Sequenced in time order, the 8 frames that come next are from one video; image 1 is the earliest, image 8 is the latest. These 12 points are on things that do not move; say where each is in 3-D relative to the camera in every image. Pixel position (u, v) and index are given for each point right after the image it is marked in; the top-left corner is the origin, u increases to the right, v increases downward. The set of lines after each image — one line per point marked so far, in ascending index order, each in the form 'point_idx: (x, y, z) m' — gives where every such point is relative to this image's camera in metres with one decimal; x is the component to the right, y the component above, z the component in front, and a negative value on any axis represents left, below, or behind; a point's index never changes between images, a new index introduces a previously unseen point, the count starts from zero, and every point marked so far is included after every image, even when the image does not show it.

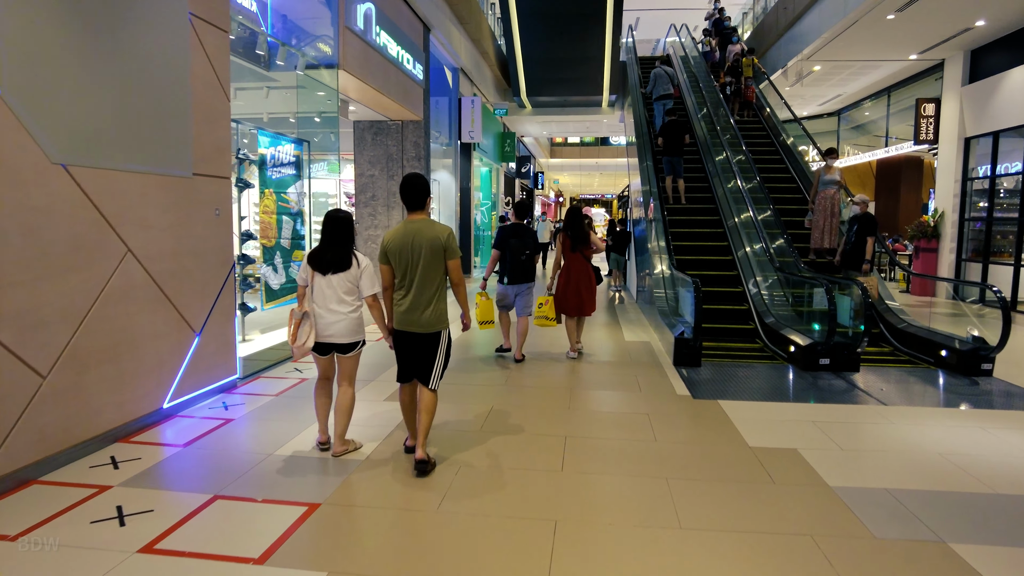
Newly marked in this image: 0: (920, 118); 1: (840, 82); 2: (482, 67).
0: (+6.5, +2.7, +10.5) m
1: (+5.9, +3.8, +12.0) m
2: (-0.6, +4.3, +12.7) m
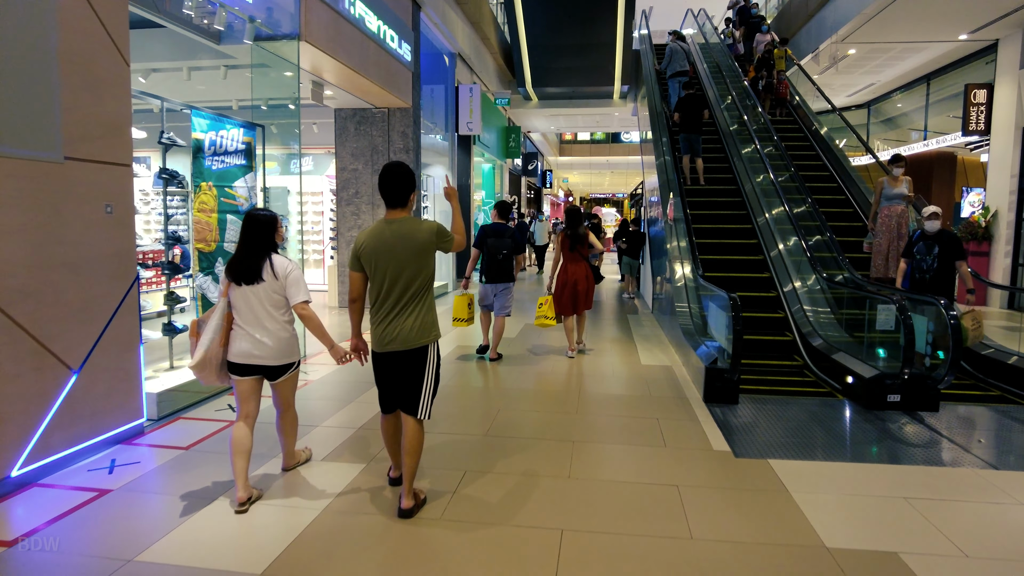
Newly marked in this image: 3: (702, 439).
0: (+6.6, +2.6, +9.4) m
1: (+6.0, +3.7, +10.9) m
2: (-0.5, +4.2, +11.8) m
3: (+0.9, -0.8, +3.3) m
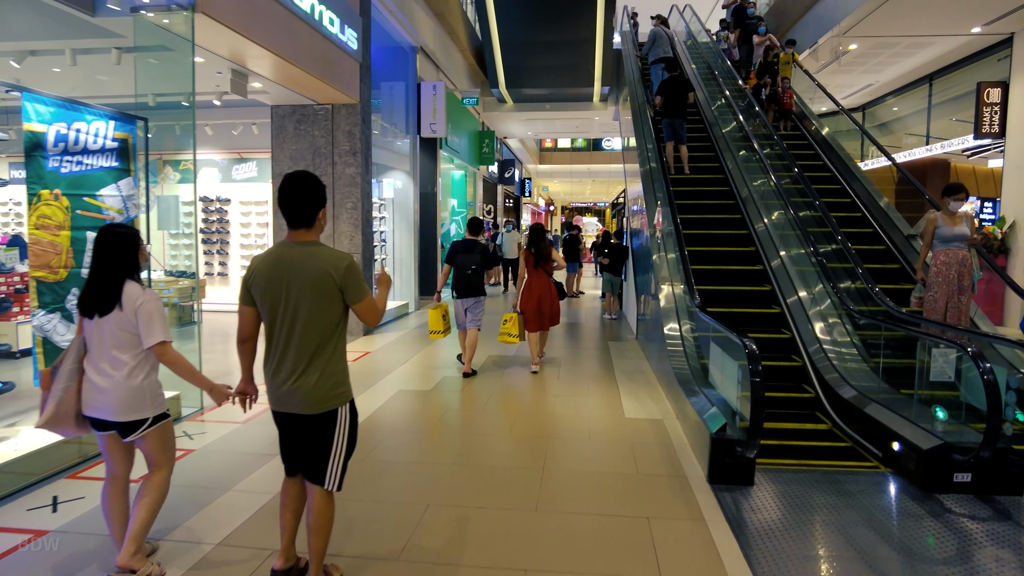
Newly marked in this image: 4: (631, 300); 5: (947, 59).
0: (+6.2, +2.4, +8.6) m
1: (+5.5, +3.4, +10.1) m
2: (-1.0, +3.9, +10.8) m
3: (+0.7, -0.9, +2.3) m
4: (+1.5, -0.1, +8.1) m
5: (+6.4, +3.4, +9.8) m
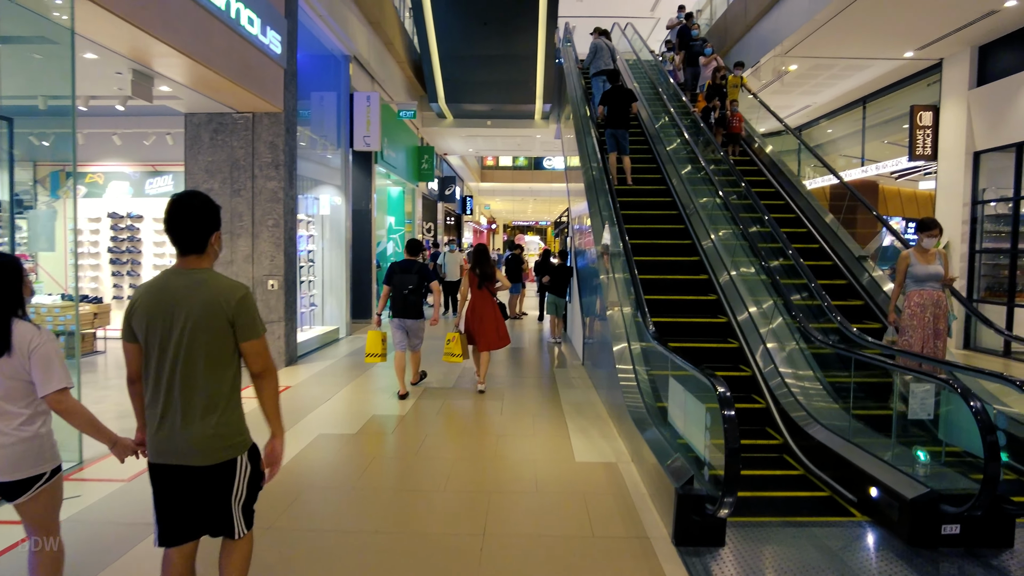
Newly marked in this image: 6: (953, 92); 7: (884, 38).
0: (+5.4, +2.1, +8.8) m
1: (+4.6, +3.1, +10.2) m
2: (-2.0, +3.6, +10.4) m
3: (+0.5, -1.0, +1.9) m
4: (+0.8, -0.4, +7.8) m
5: (+5.5, +3.1, +10.0) m
6: (+5.8, +2.5, +8.6) m
7: (+4.5, +3.1, +8.1) m
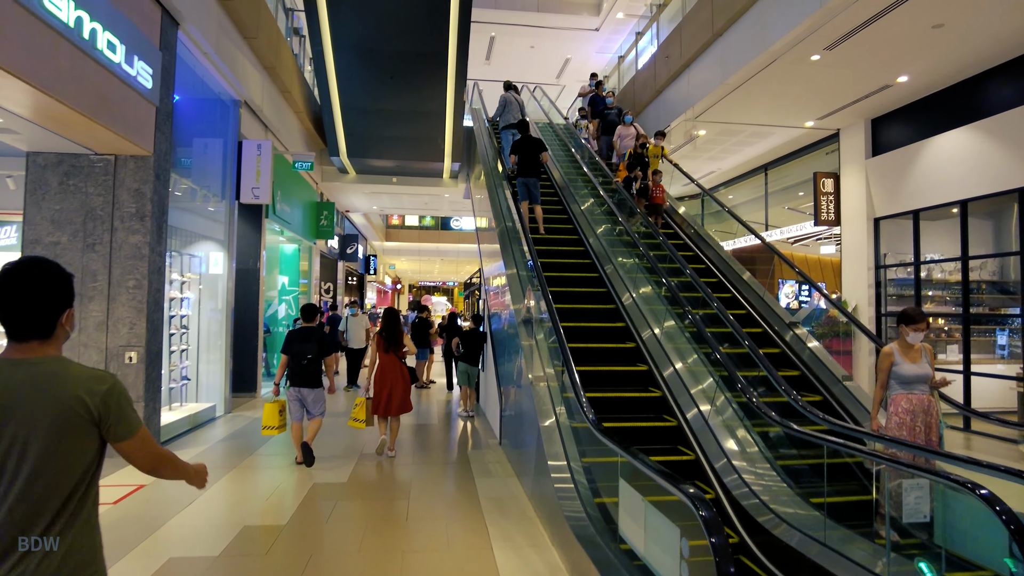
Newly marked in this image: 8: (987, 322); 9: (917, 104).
0: (+4.2, +1.3, +9.0) m
1: (+3.2, +2.1, +10.4) m
2: (-3.3, +2.6, +9.6) m
3: (+0.4, -1.2, +1.2) m
4: (-0.2, -1.1, +7.1) m
5: (+4.2, +2.1, +10.3) m
6: (+4.6, +1.7, +8.9) m
7: (+3.4, +2.3, +8.3) m
8: (+5.2, -0.4, +7.2) m
9: (+4.9, +2.2, +8.0) m
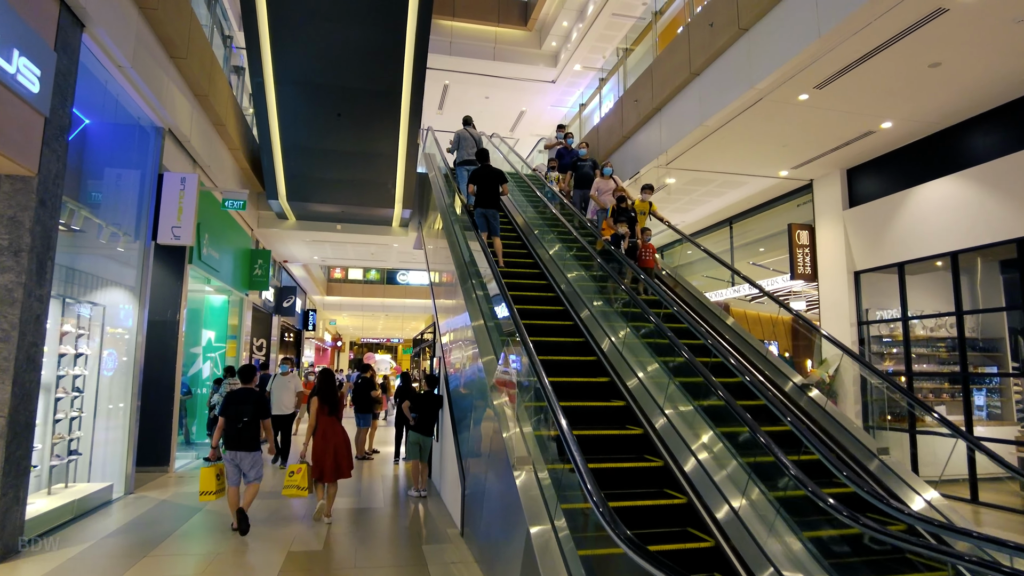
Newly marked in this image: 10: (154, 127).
0: (+3.7, +0.5, +8.5) m
1: (+2.5, +1.3, +9.9) m
2: (-3.9, +1.9, +8.7) m
3: (+0.5, -1.2, +0.3) m
4: (-0.6, -1.7, +6.1) m
5: (+3.5, +1.3, +9.9) m
6: (+4.1, +1.0, +8.5) m
7: (+3.0, +1.6, +7.8) m
8: (+4.8, -1.0, +6.7) m
9: (+4.5, +1.6, +7.7) m
10: (-3.8, +1.7, +7.0) m
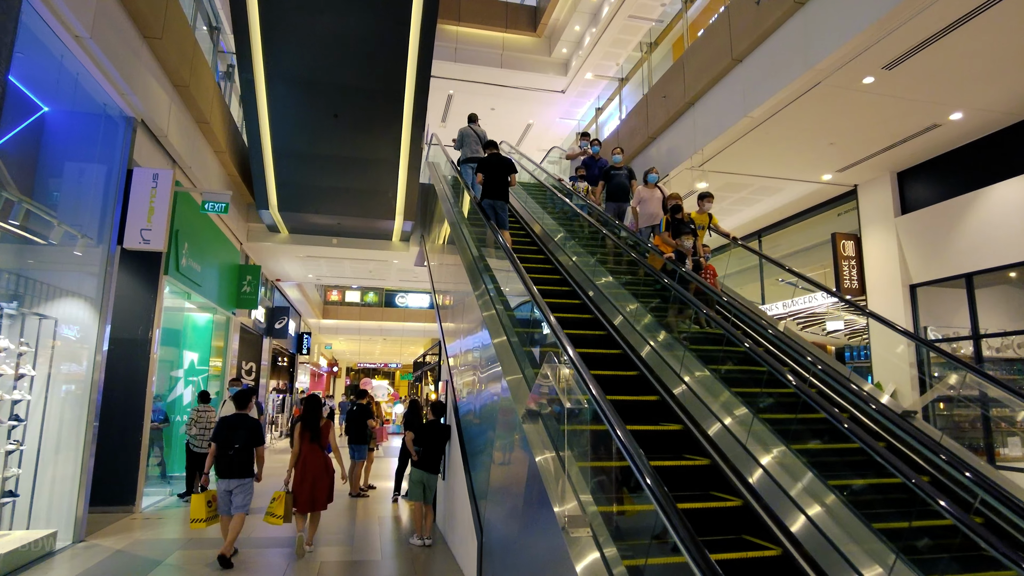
0: (+3.8, +0.3, +7.7) m
1: (+2.7, +1.0, +9.1) m
2: (-3.7, +1.7, +7.8) m
3: (+0.7, -1.1, -0.7) m
4: (-0.4, -1.7, +5.1) m
5: (+3.7, +1.0, +9.0) m
6: (+4.2, +0.8, +7.7) m
7: (+3.2, +1.5, +7.0) m
8: (+4.9, -1.1, +5.8) m
9: (+4.7, +1.4, +6.9) m
10: (-3.7, +1.6, +6.2) m
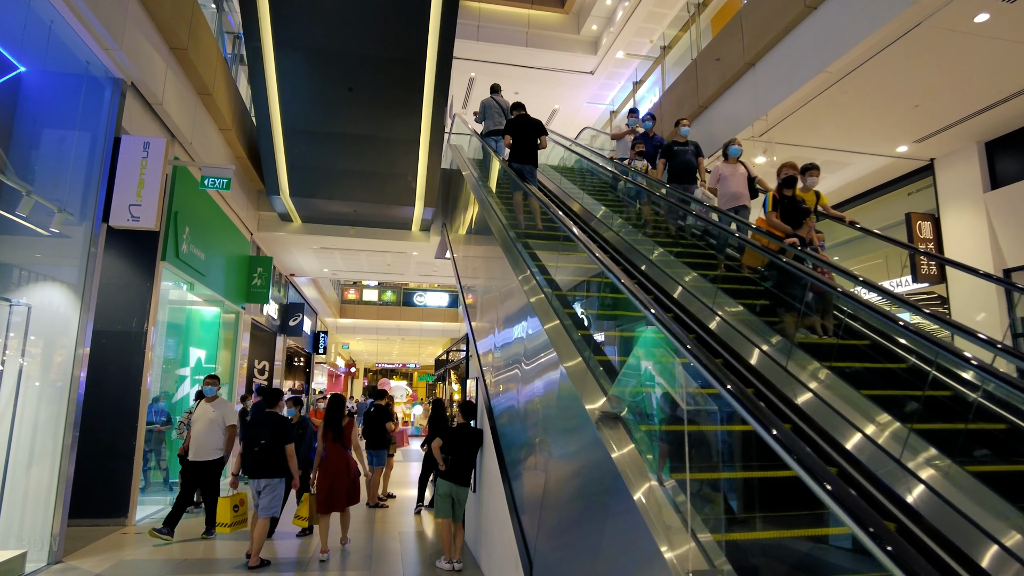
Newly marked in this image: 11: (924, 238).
0: (+4.2, +0.5, +6.8) m
1: (+3.1, +1.2, +8.2) m
2: (-3.4, +1.8, +7.1) m
3: (+0.8, -0.9, -1.5) m
4: (-0.1, -1.6, +4.3) m
5: (+4.1, +1.2, +8.1) m
6: (+4.6, +0.9, +6.7) m
7: (+3.5, +1.6, +6.1) m
8: (+5.3, -0.9, +4.8) m
9: (+5.0, +1.6, +6.0) m
10: (-3.3, +1.7, +5.5) m
11: (+4.3, +0.5, +6.8) m
